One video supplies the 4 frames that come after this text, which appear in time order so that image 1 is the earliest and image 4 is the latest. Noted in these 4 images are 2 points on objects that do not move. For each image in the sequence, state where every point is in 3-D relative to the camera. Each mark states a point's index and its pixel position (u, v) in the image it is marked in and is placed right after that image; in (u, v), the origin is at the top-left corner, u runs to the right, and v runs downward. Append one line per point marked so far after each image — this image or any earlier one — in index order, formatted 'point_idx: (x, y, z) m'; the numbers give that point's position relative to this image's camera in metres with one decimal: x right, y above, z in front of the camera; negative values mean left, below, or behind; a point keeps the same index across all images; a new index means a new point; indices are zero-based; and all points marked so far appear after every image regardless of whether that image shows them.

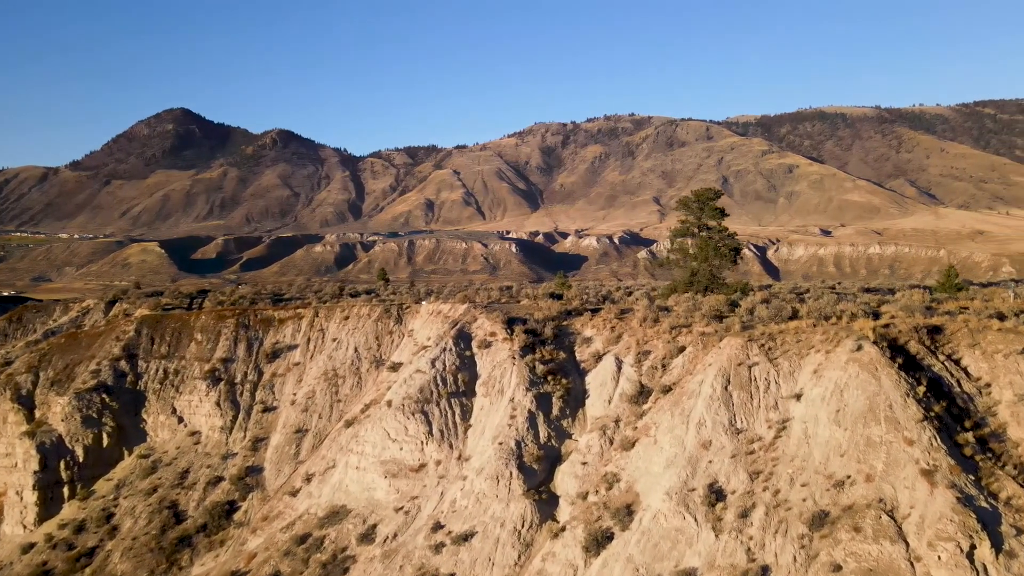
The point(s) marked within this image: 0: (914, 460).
0: (+8.1, -3.5, +14.6) m
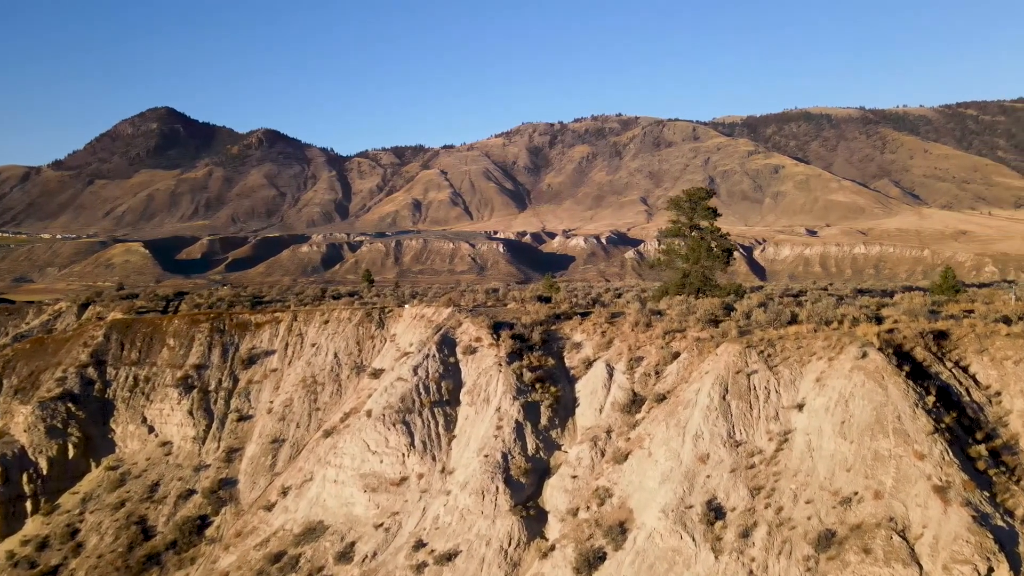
0: (+7.9, -3.6, +13.8) m
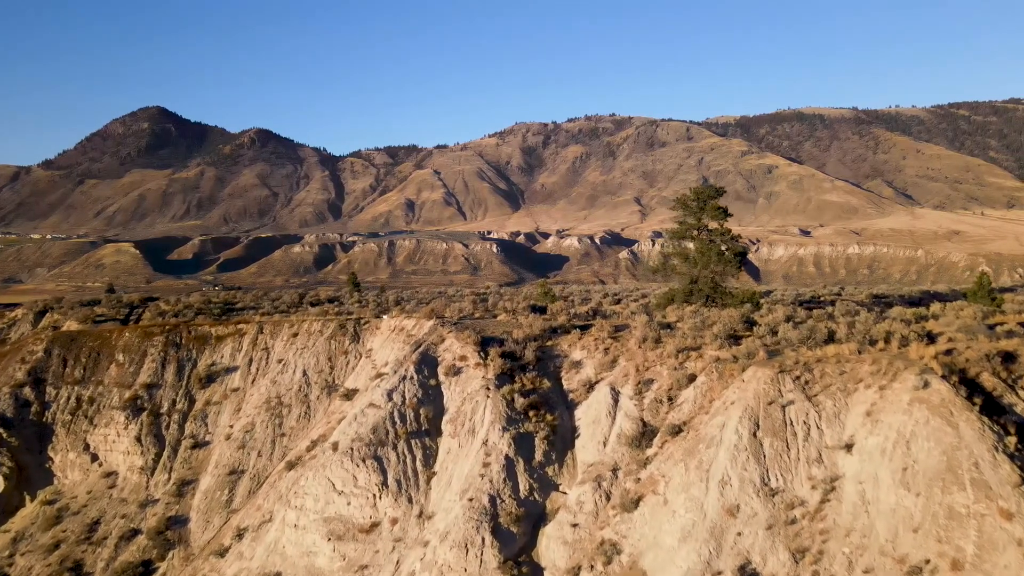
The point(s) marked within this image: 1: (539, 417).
0: (+7.7, -3.9, +11.0) m
1: (+0.6, -3.2, +17.7) m
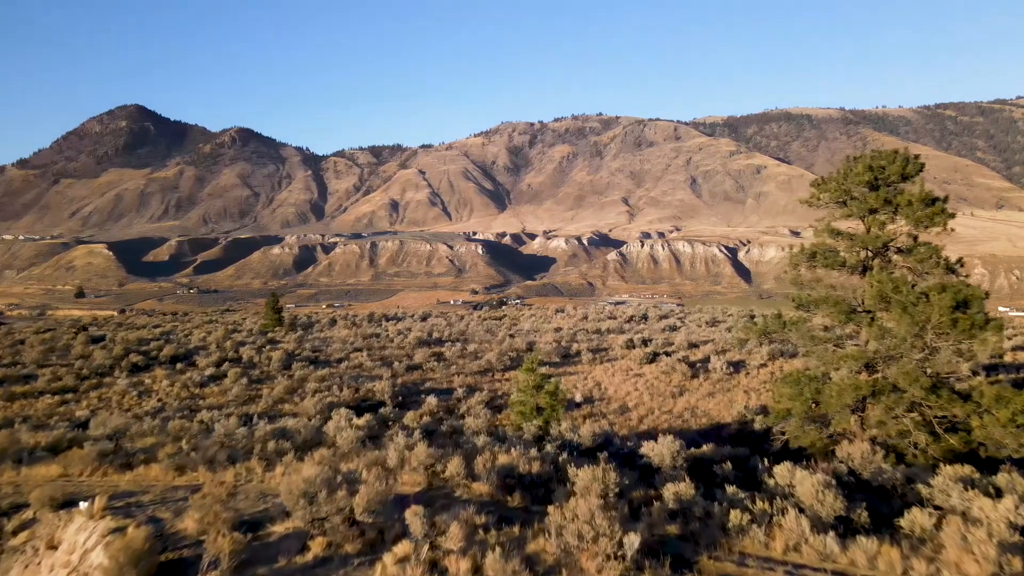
0: (+7.1, -5.5, -5.0) m
1: (0.0, -4.8, +1.7) m
